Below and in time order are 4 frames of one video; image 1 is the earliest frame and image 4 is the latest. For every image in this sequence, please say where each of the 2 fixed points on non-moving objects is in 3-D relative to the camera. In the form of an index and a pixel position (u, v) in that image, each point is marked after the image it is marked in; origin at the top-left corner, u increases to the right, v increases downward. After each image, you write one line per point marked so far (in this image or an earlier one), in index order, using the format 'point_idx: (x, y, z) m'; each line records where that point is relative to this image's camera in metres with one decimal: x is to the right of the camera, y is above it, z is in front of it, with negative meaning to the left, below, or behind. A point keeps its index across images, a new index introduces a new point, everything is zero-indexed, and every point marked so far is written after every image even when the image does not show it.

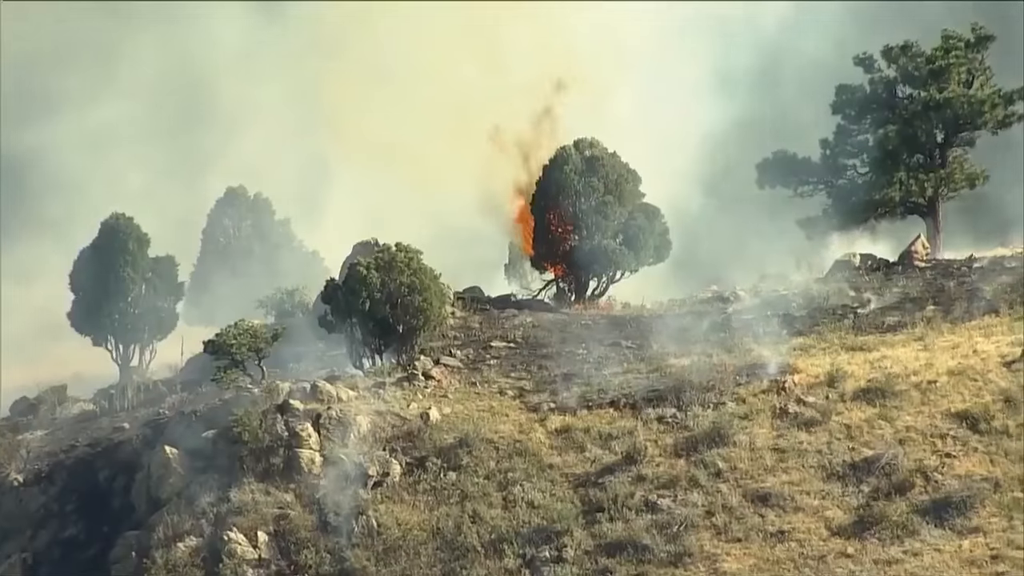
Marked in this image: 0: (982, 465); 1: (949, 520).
0: (+8.6, -3.2, +19.1) m
1: (+7.4, -4.0, +18.0) m
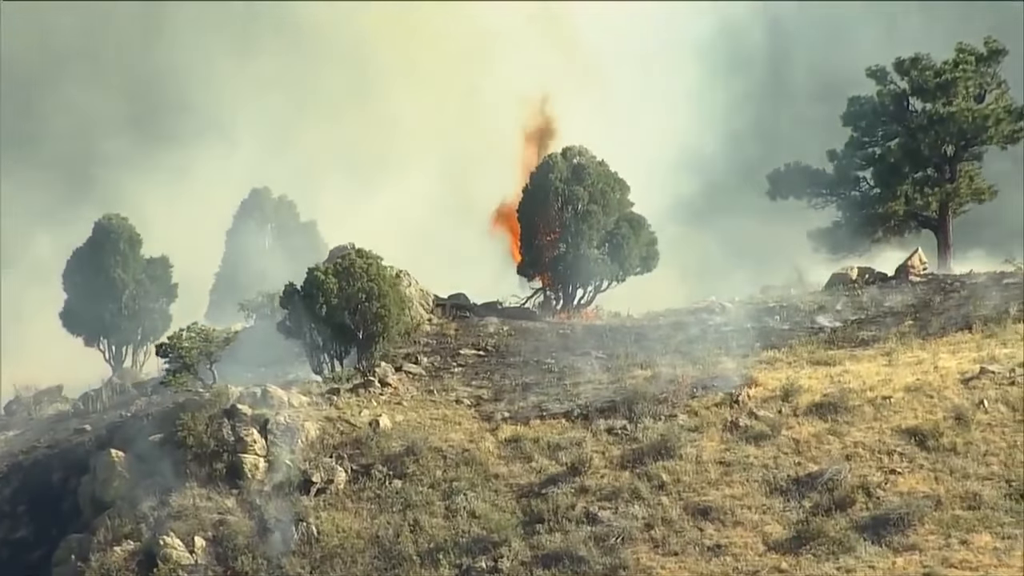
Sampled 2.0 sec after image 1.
0: (+7.5, -3.5, +19.1) m
1: (+6.4, -4.3, +17.9) m
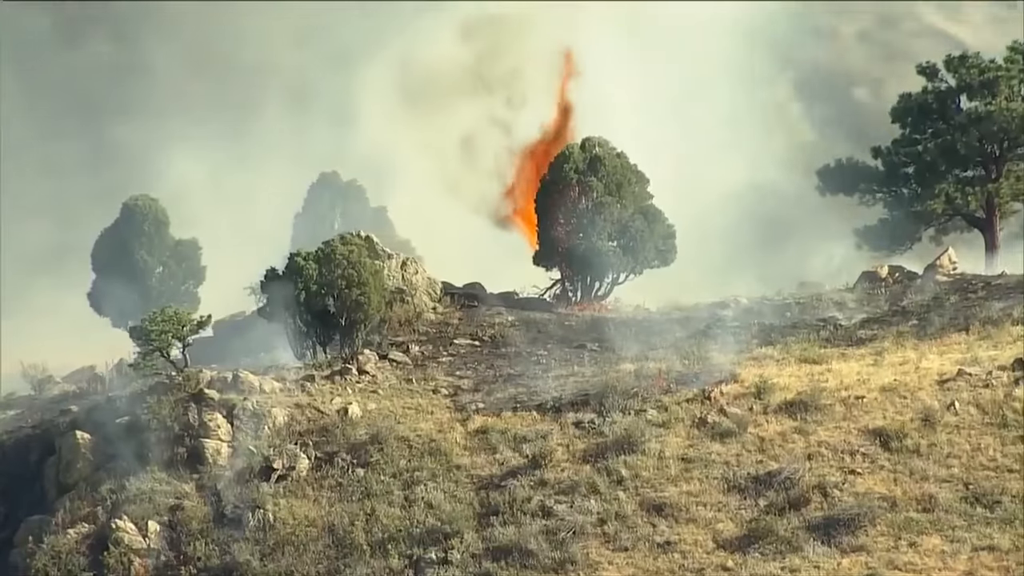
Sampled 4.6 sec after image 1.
0: (+6.8, -3.5, +19.0) m
1: (+5.6, -4.3, +17.8) m
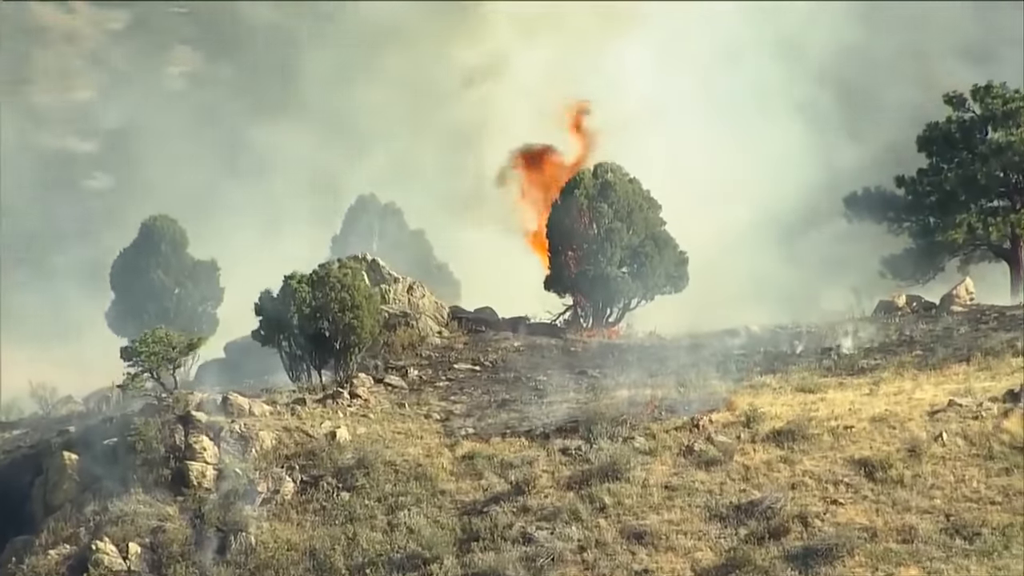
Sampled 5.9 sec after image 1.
0: (+6.4, -4.1, +18.9) m
1: (+5.2, -4.8, +17.8) m
